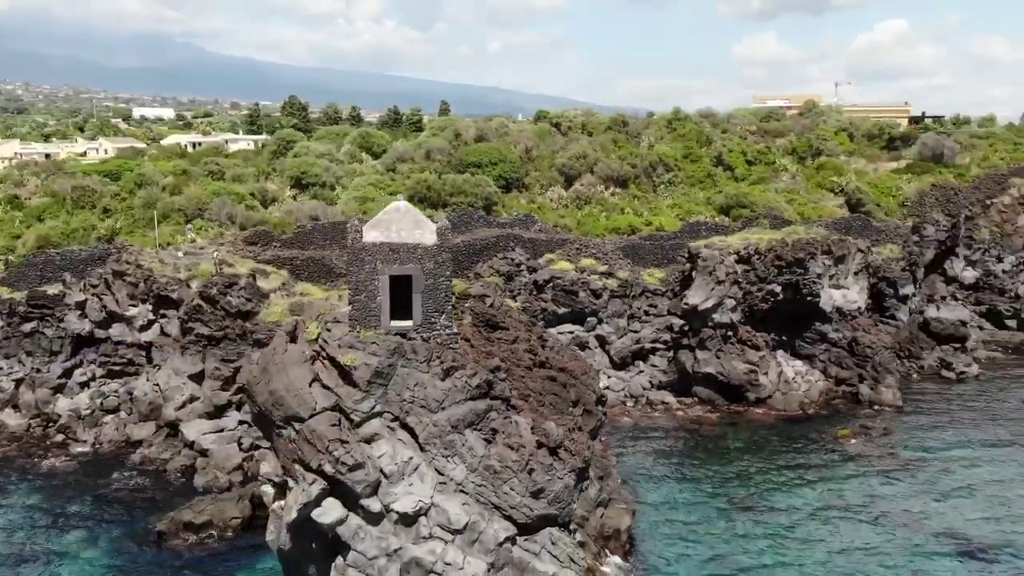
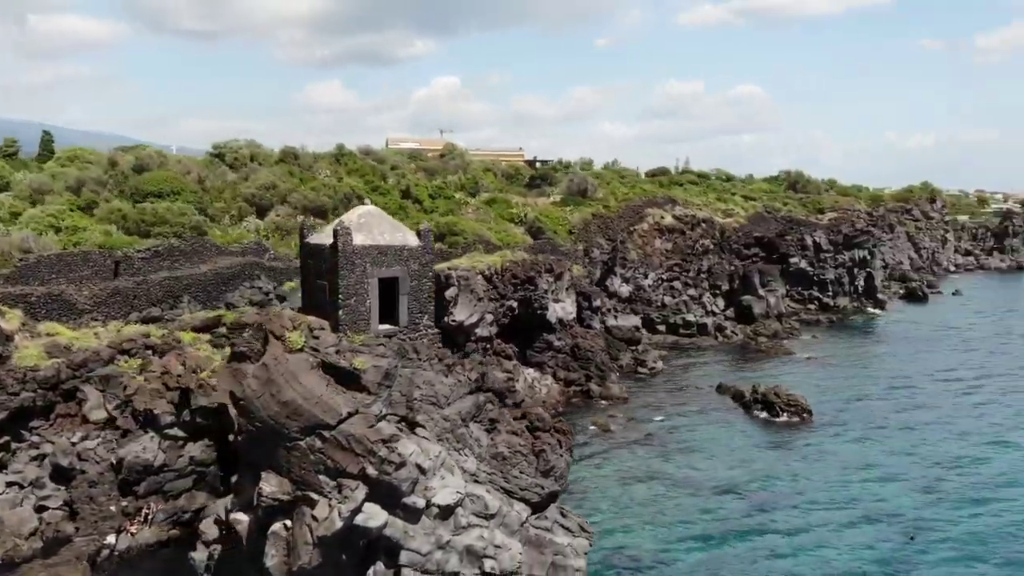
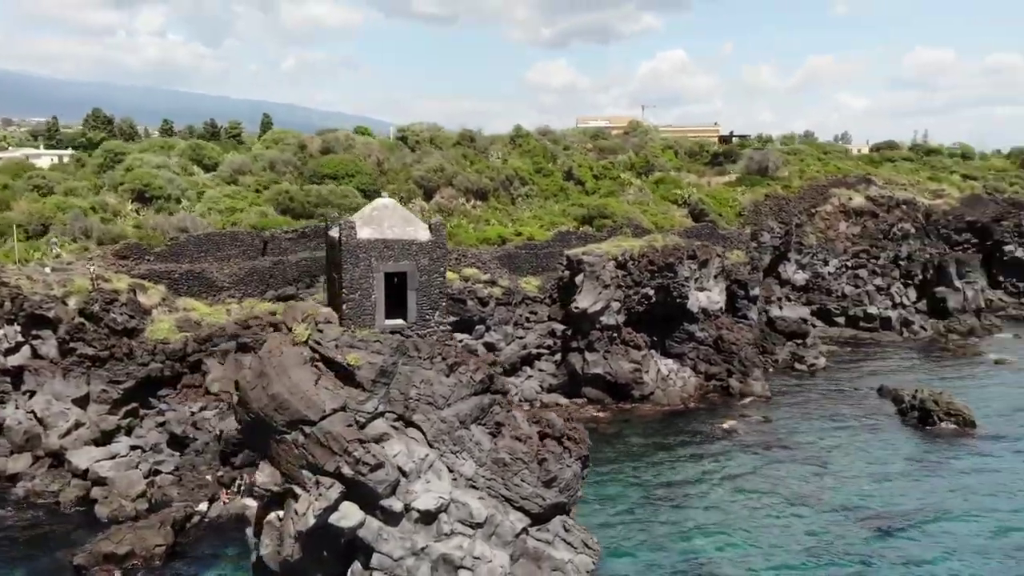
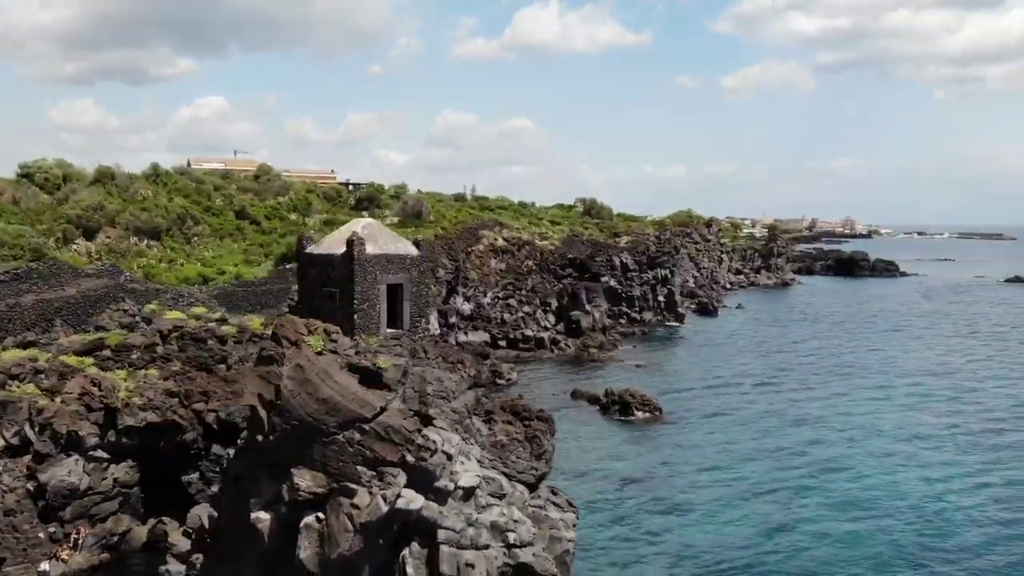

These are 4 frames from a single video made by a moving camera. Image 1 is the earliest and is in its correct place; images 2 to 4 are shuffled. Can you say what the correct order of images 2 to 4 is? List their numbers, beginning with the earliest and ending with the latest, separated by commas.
3, 2, 4
